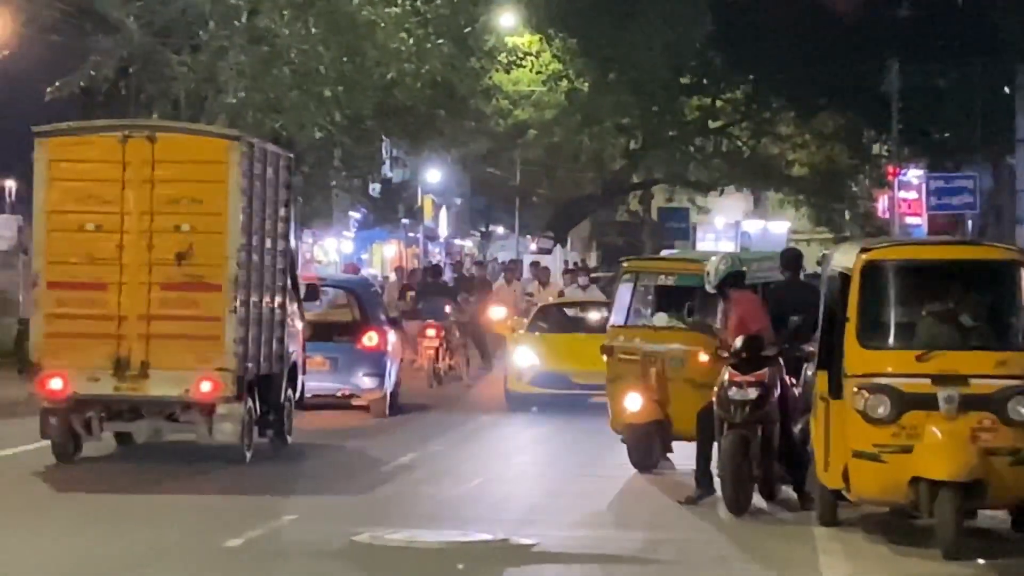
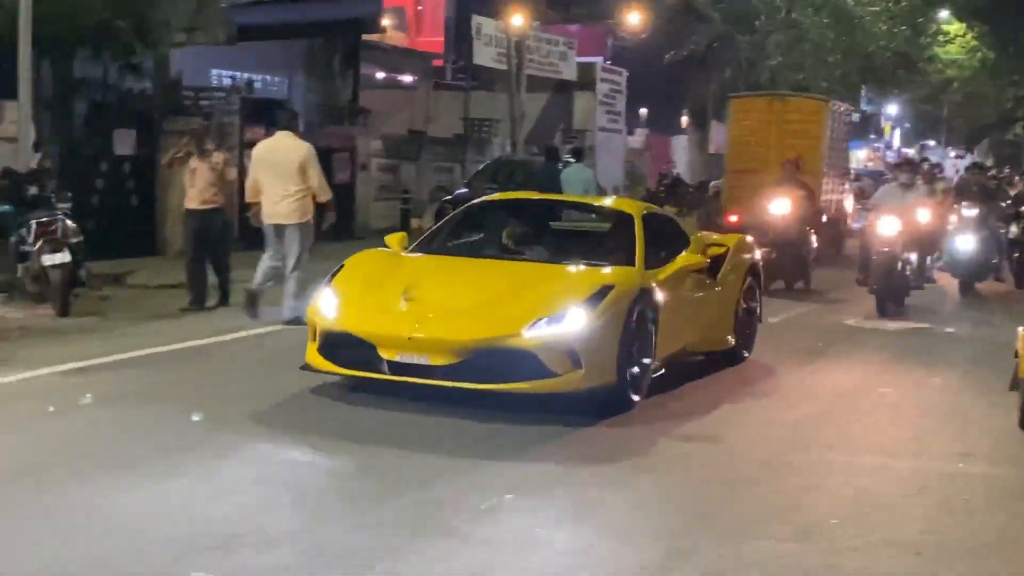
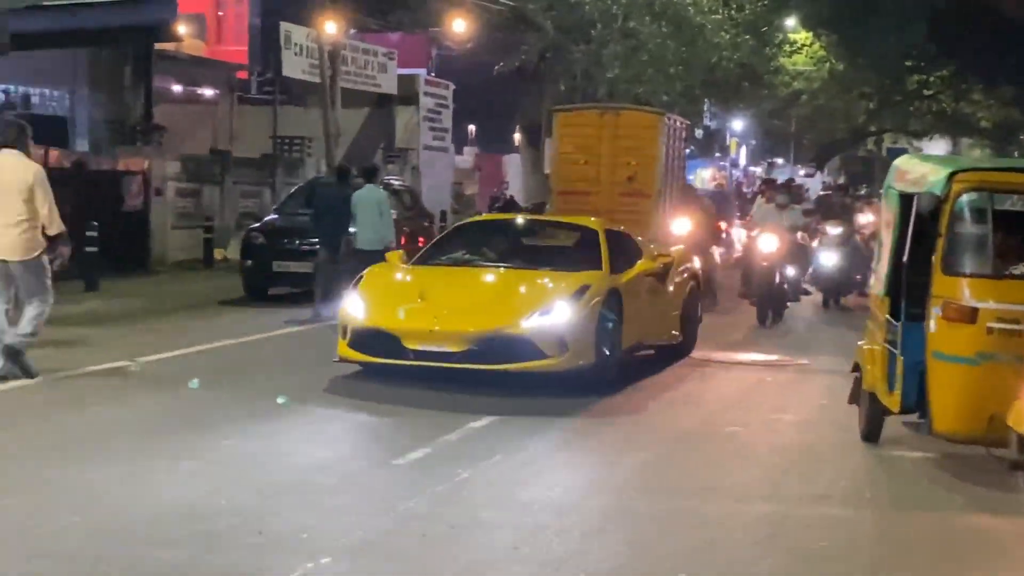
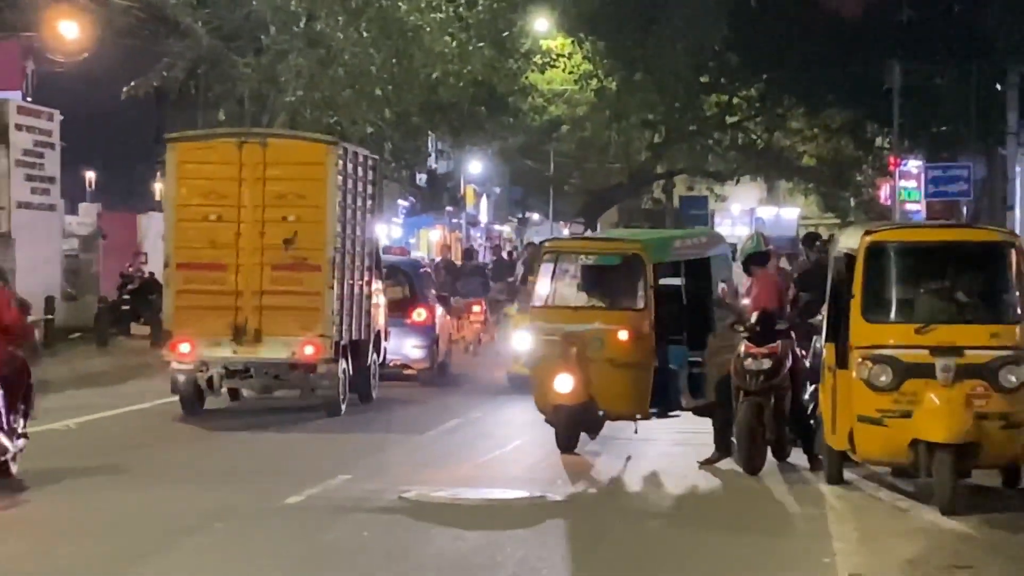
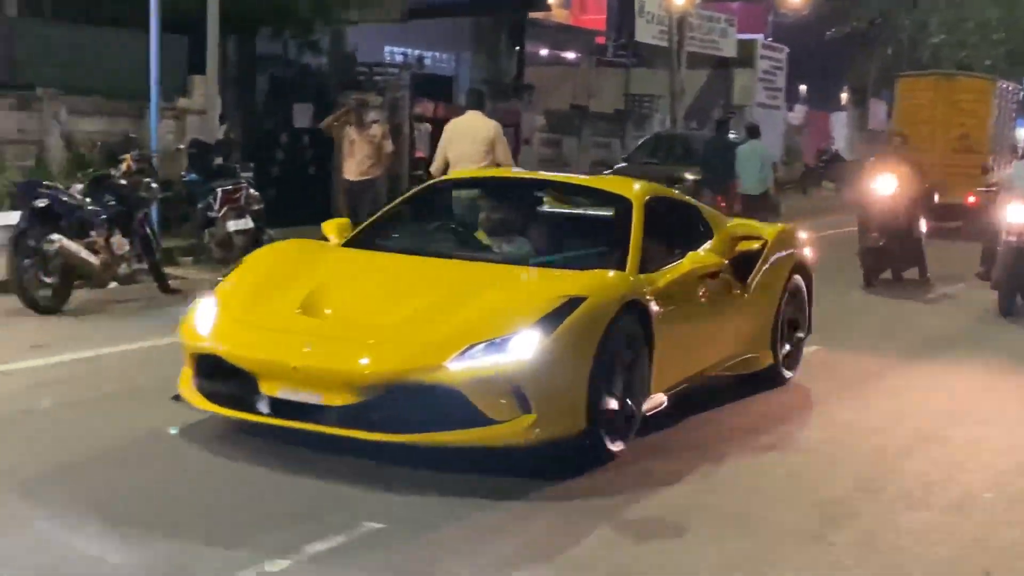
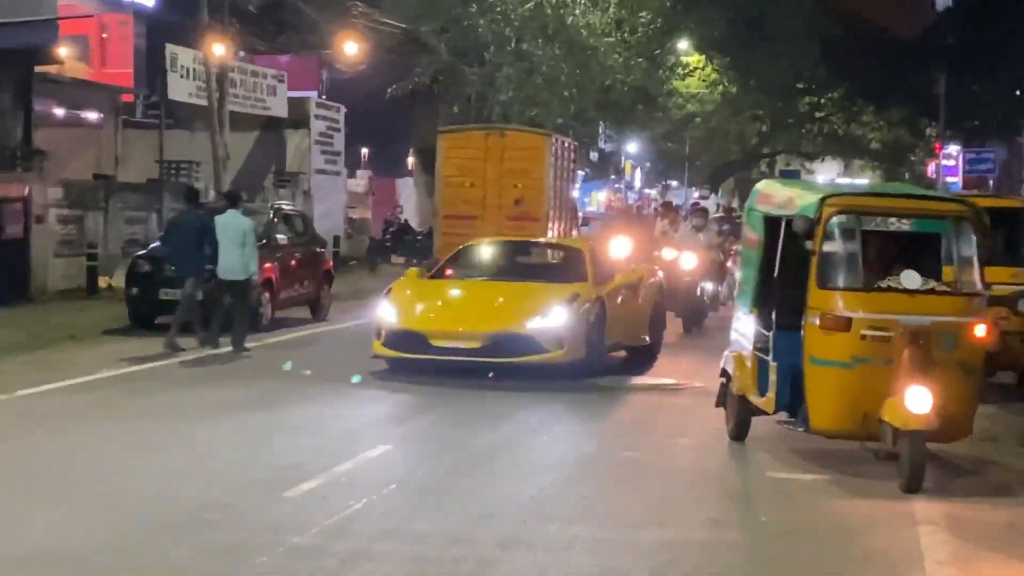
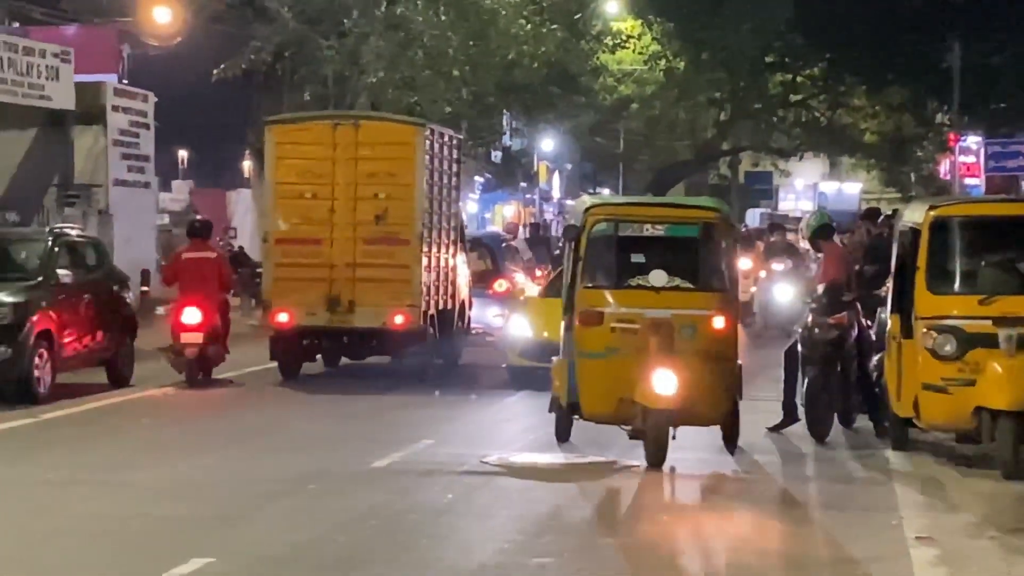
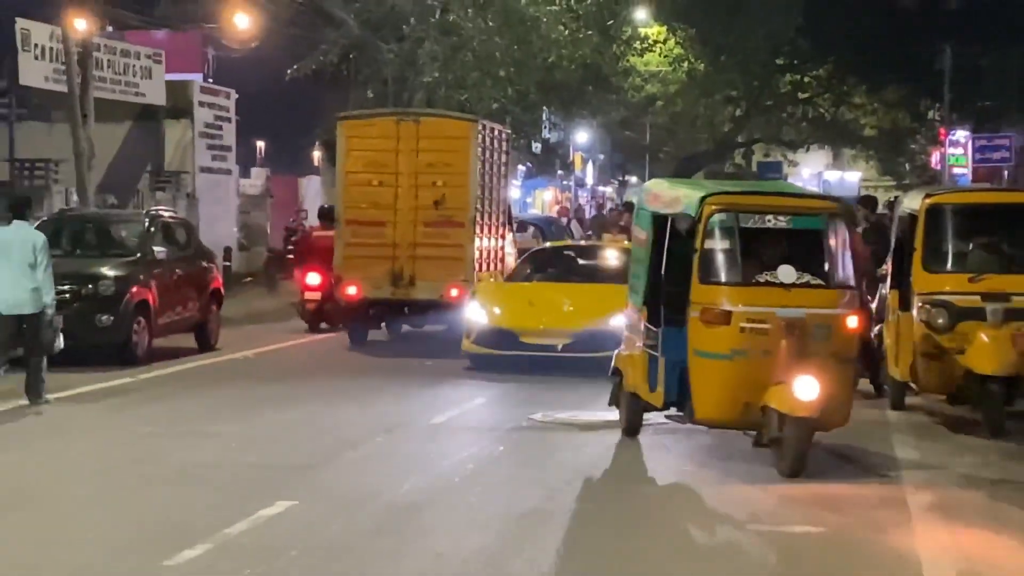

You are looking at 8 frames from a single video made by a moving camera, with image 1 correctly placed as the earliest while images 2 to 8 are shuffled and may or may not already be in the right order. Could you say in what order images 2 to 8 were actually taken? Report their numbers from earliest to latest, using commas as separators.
4, 7, 8, 6, 3, 2, 5
